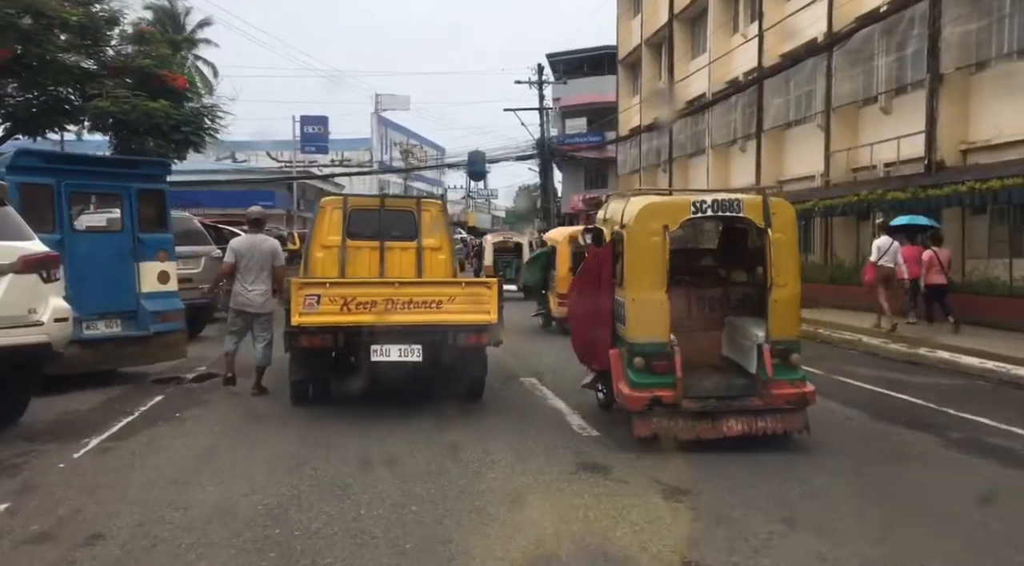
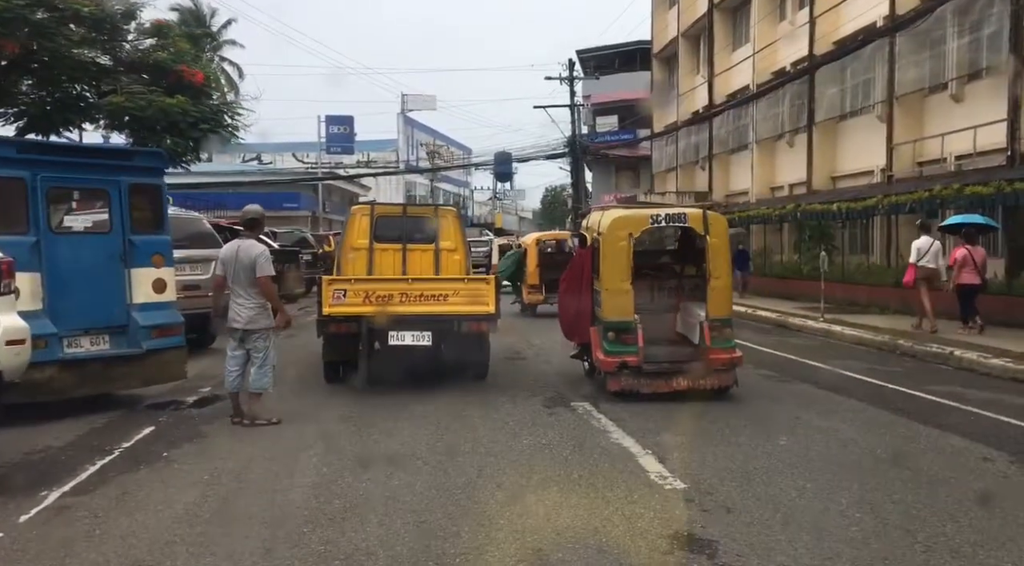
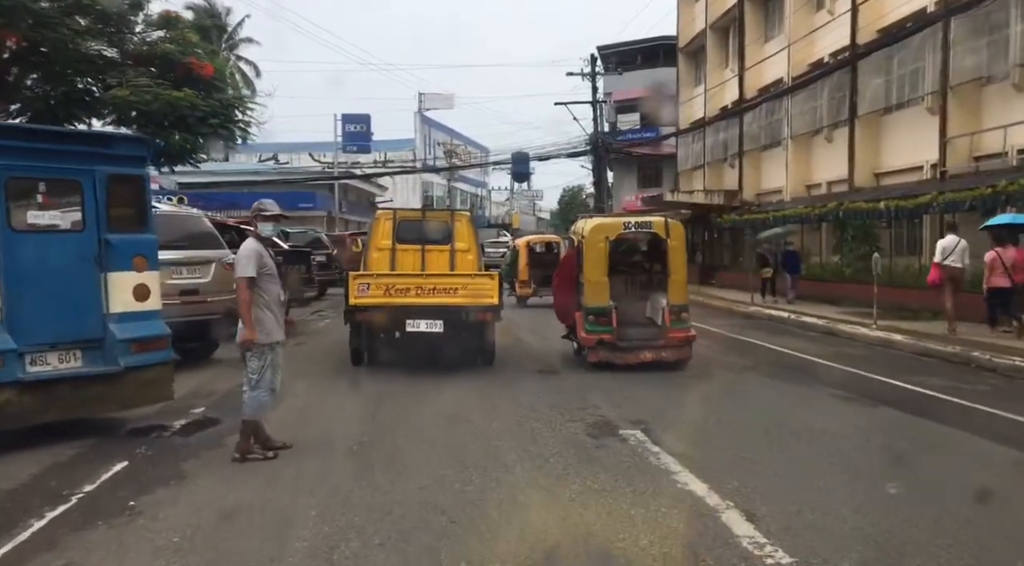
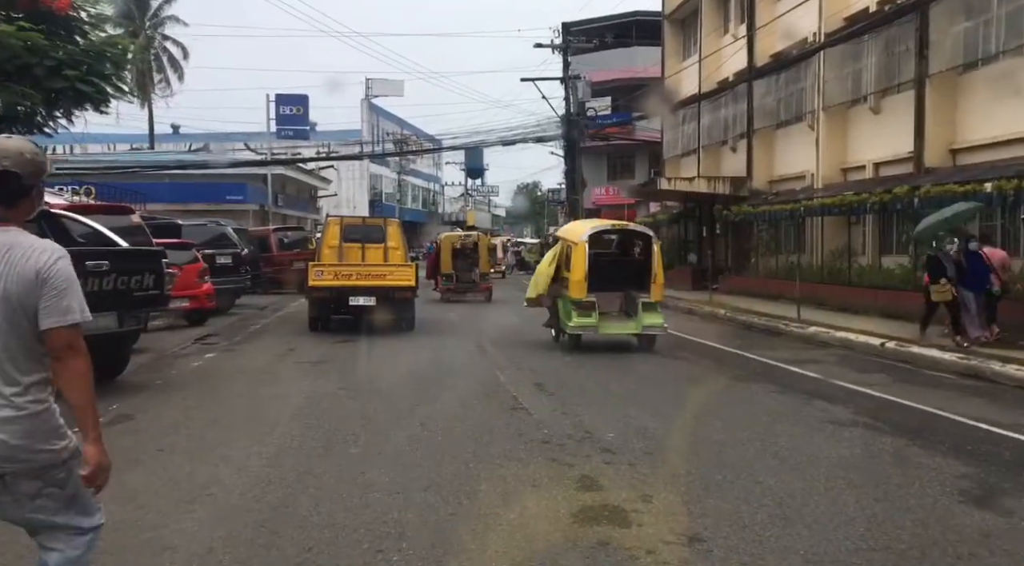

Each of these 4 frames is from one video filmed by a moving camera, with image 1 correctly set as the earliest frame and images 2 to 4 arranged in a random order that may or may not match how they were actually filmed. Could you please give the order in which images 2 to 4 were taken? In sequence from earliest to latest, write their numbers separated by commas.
2, 3, 4
